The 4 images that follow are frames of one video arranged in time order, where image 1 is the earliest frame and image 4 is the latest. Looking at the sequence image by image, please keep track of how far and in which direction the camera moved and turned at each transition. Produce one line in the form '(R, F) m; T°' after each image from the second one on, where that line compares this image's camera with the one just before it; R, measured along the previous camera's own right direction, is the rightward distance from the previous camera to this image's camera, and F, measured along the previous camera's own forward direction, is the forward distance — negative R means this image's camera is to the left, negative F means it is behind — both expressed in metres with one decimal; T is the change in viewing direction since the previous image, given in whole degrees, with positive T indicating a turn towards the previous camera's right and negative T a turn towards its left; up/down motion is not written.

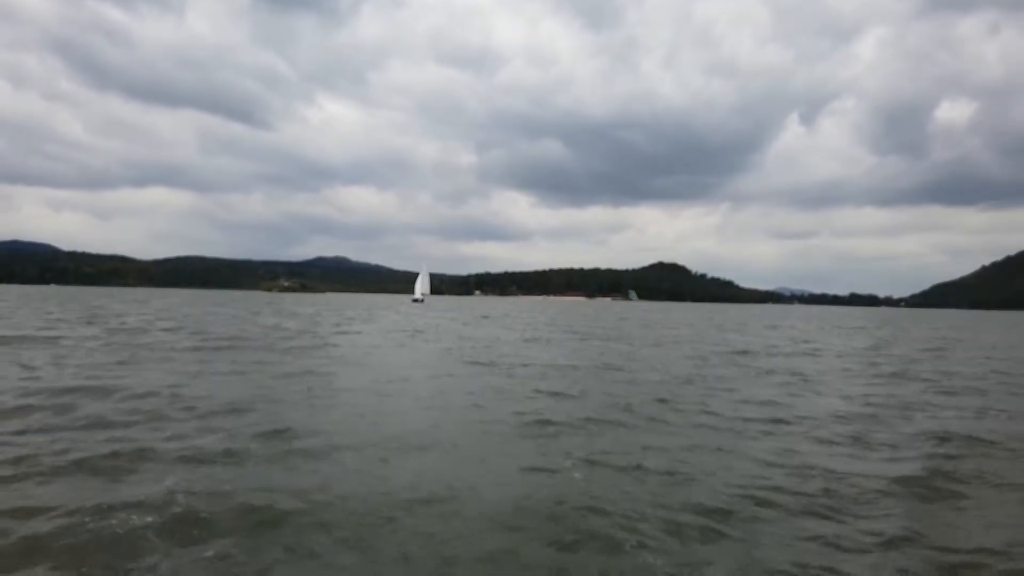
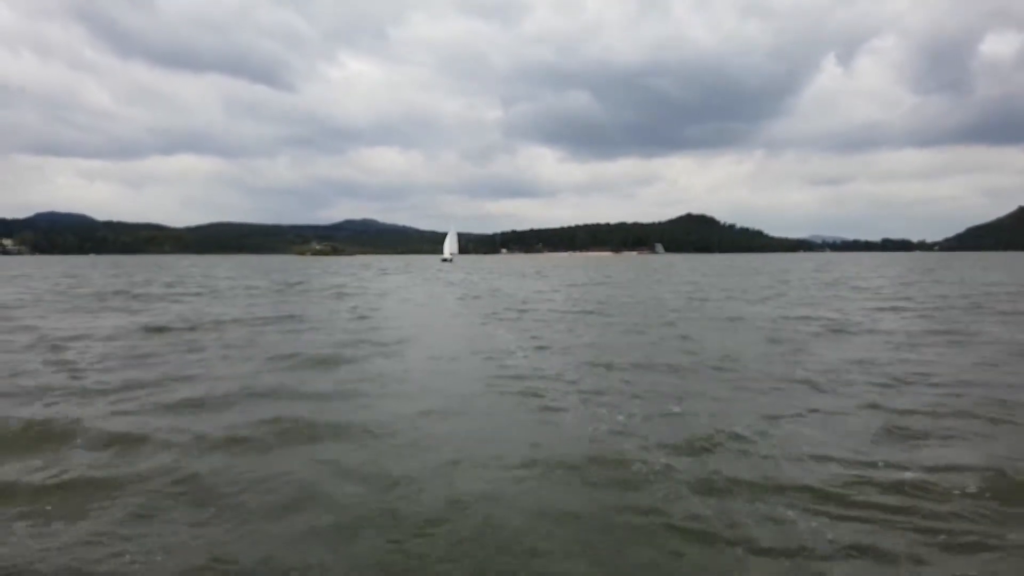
(-1.2, +0.2) m; -2°
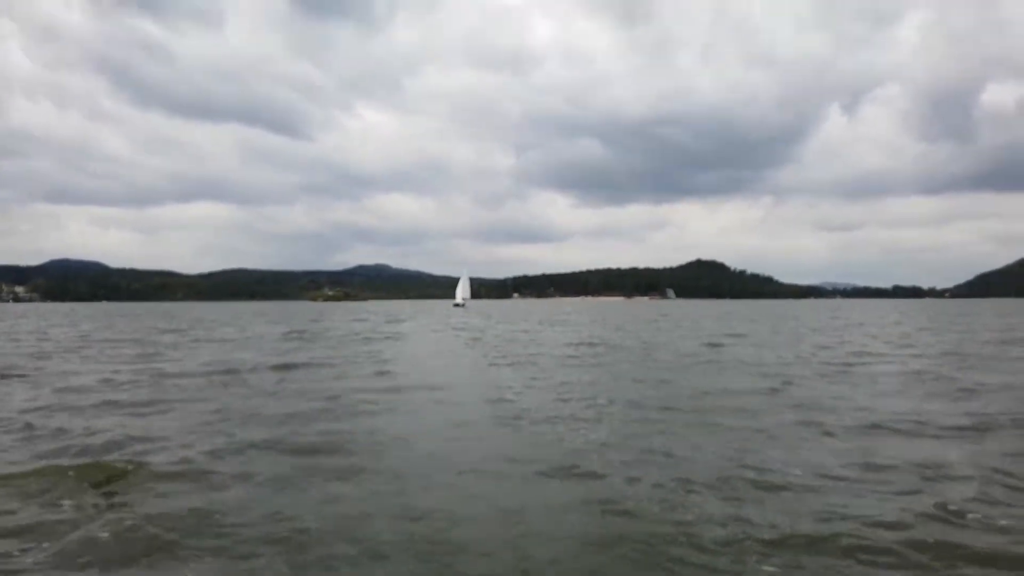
(-0.7, +1.7) m; -1°
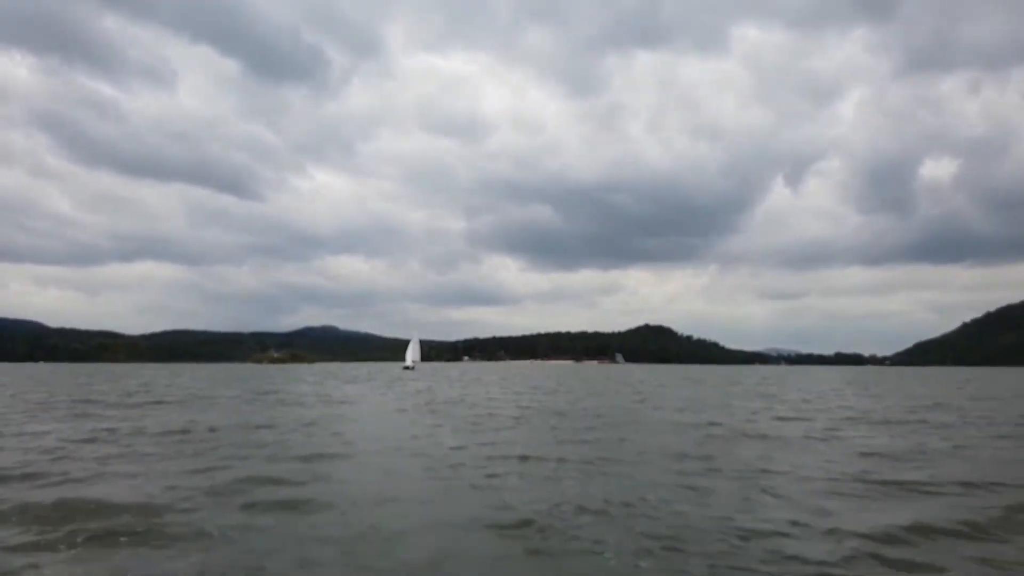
(+0.7, -3.3) m; +4°
